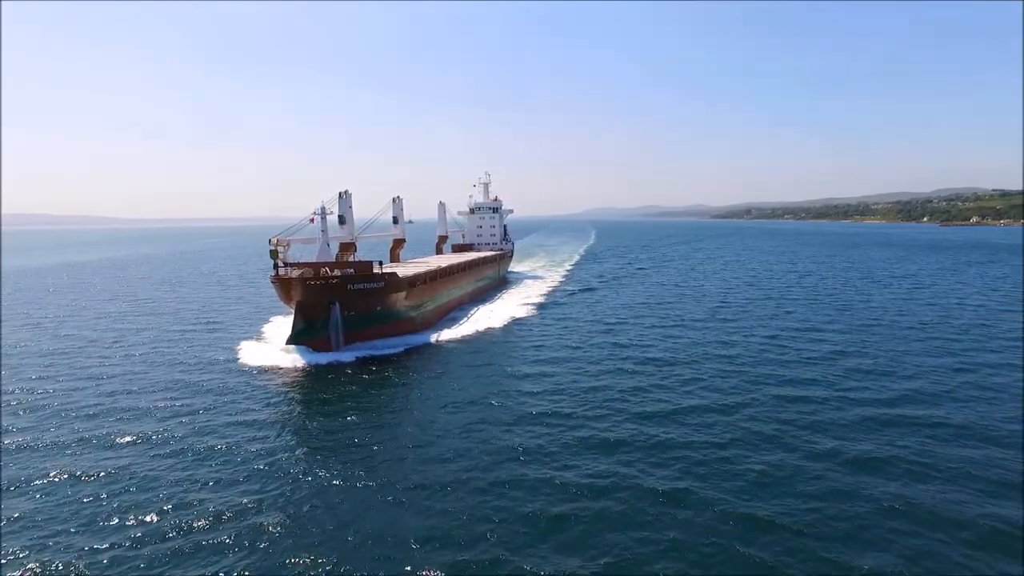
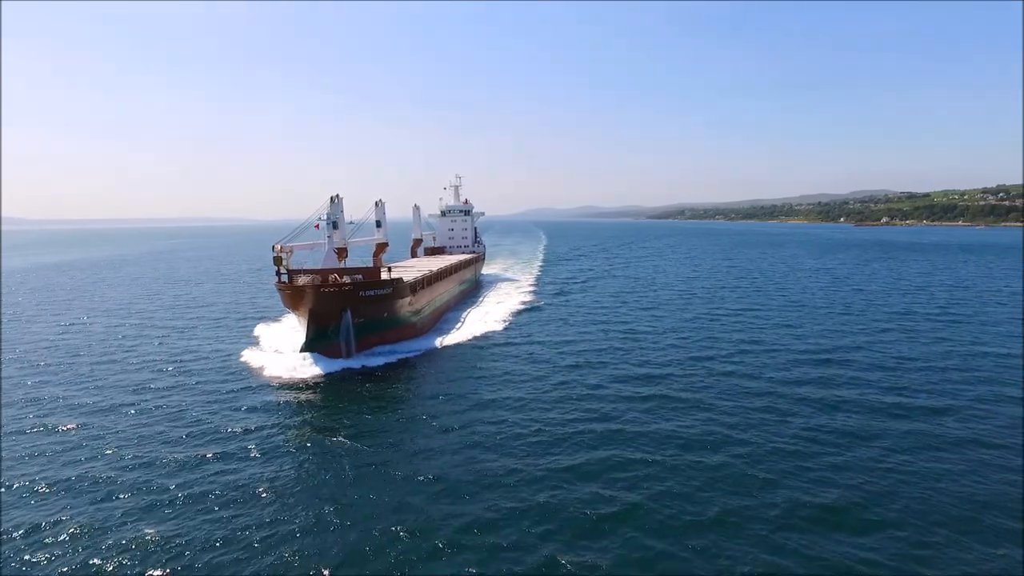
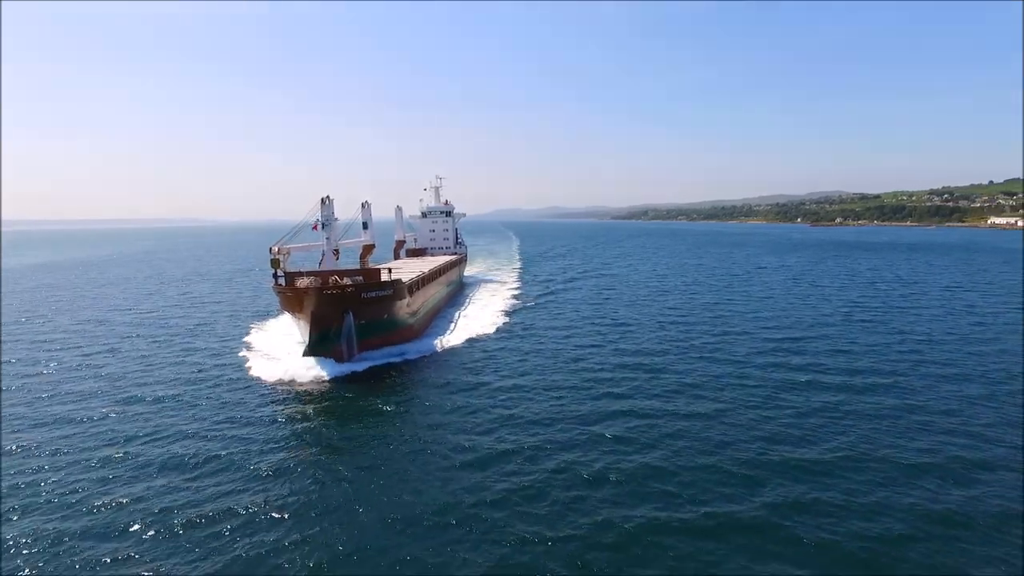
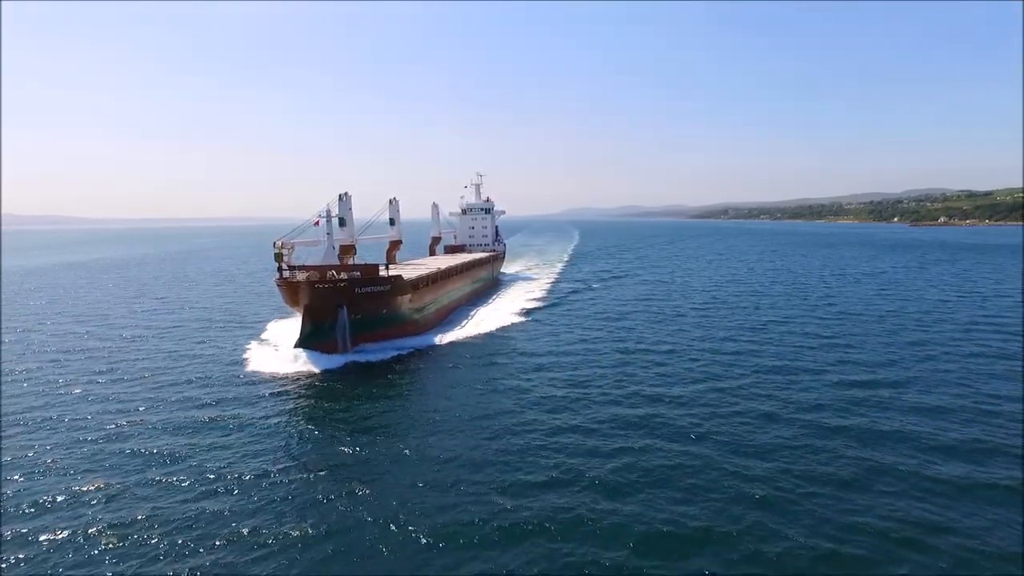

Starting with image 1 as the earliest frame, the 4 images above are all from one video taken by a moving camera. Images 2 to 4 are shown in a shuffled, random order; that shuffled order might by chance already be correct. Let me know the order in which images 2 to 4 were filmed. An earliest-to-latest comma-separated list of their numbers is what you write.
4, 2, 3
